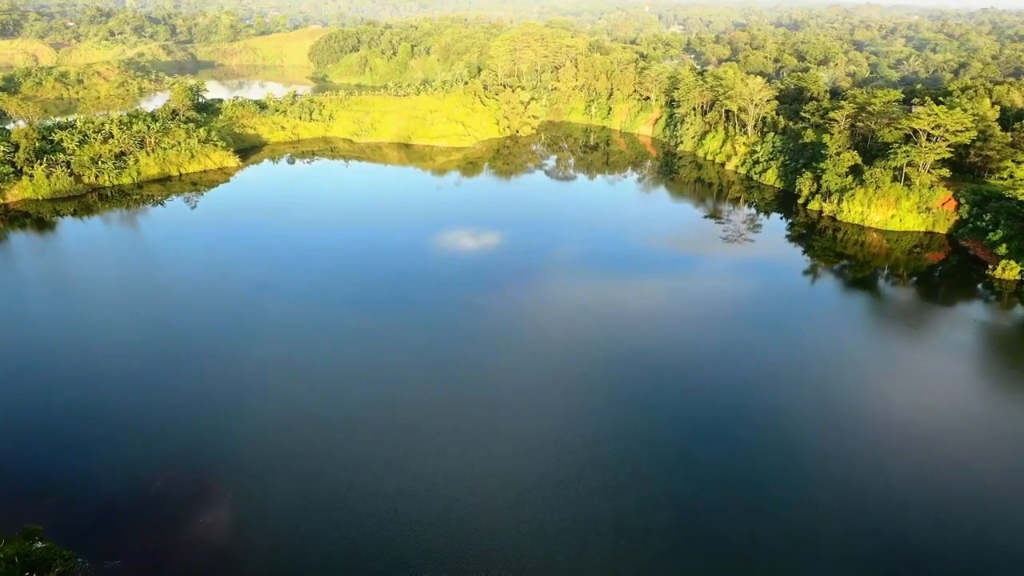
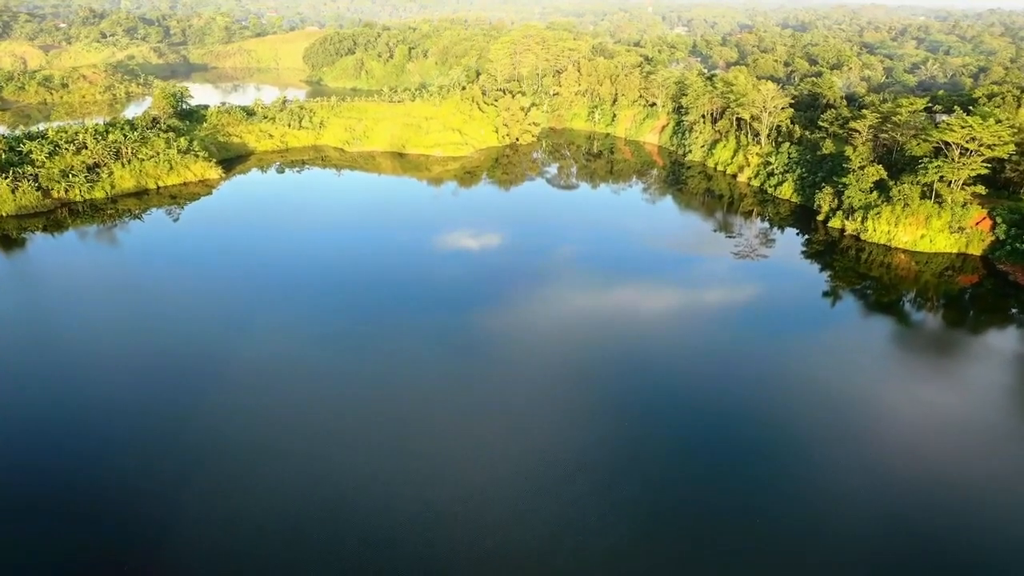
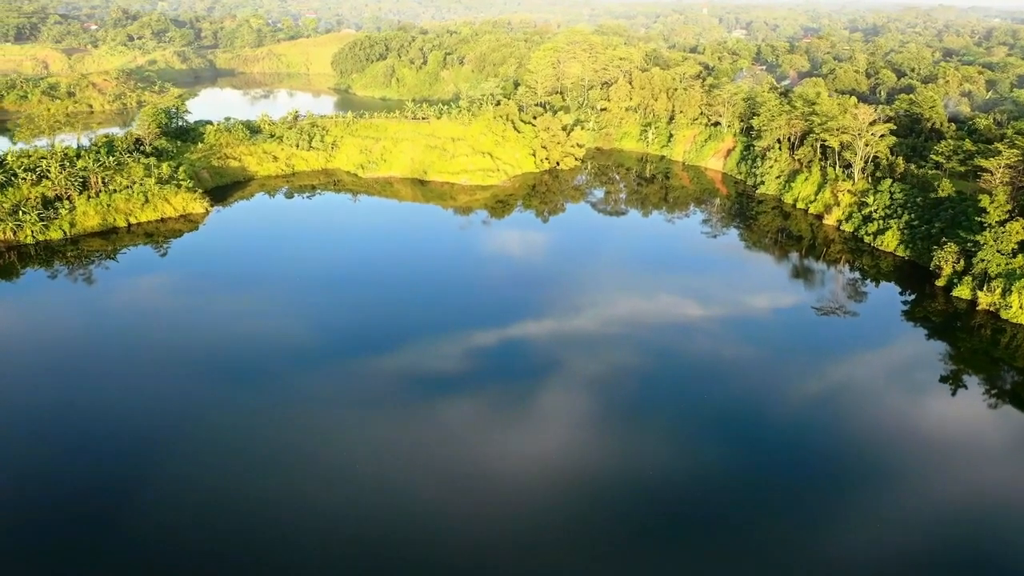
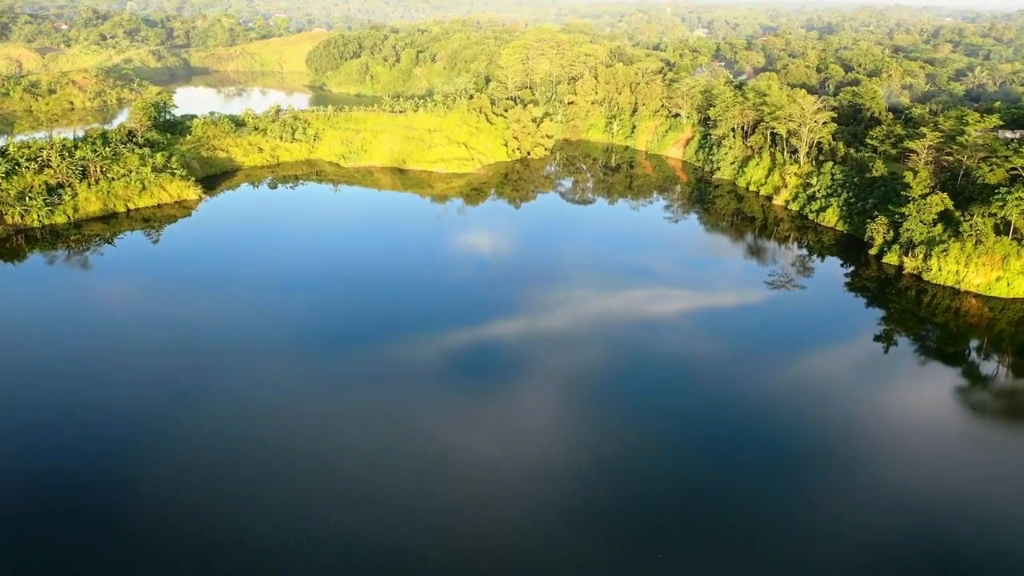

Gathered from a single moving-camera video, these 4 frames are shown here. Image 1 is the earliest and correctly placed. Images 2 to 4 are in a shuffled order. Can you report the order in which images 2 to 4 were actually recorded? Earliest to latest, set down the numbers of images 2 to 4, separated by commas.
2, 4, 3
